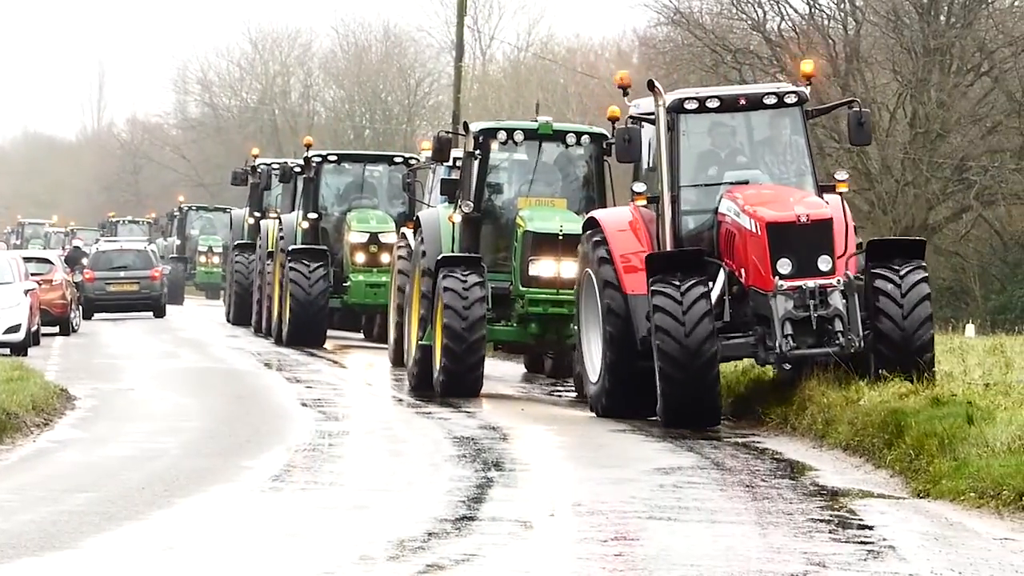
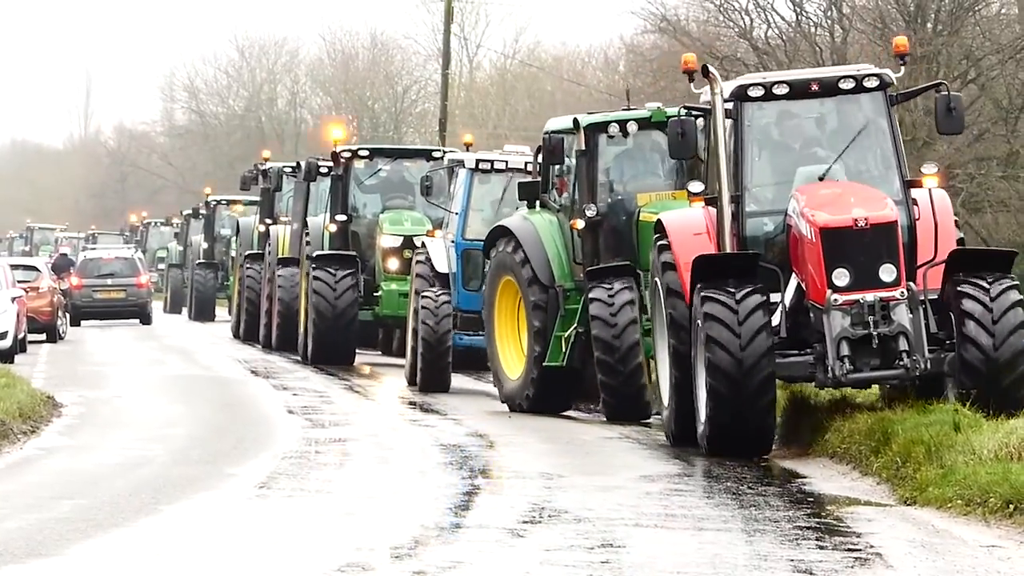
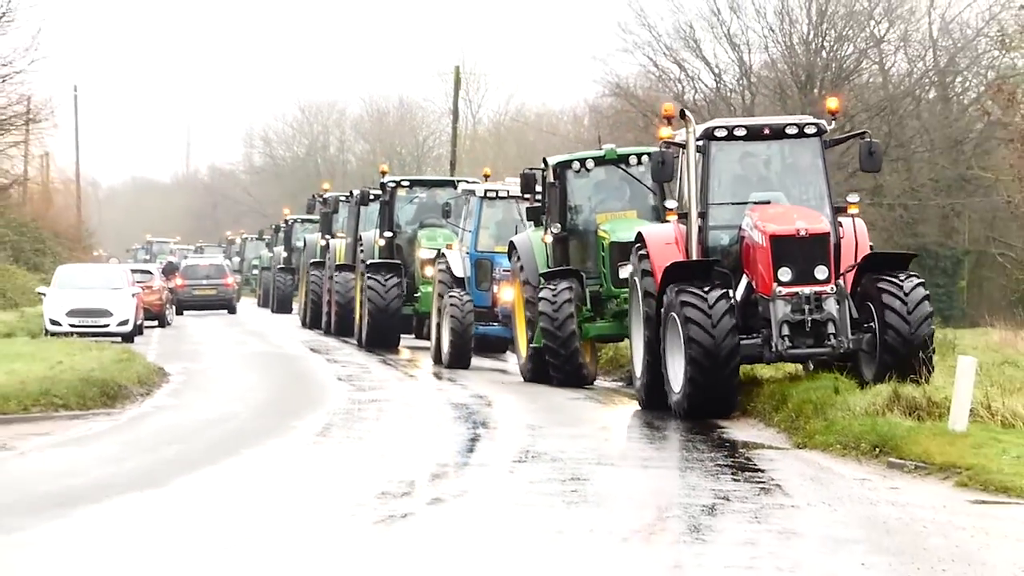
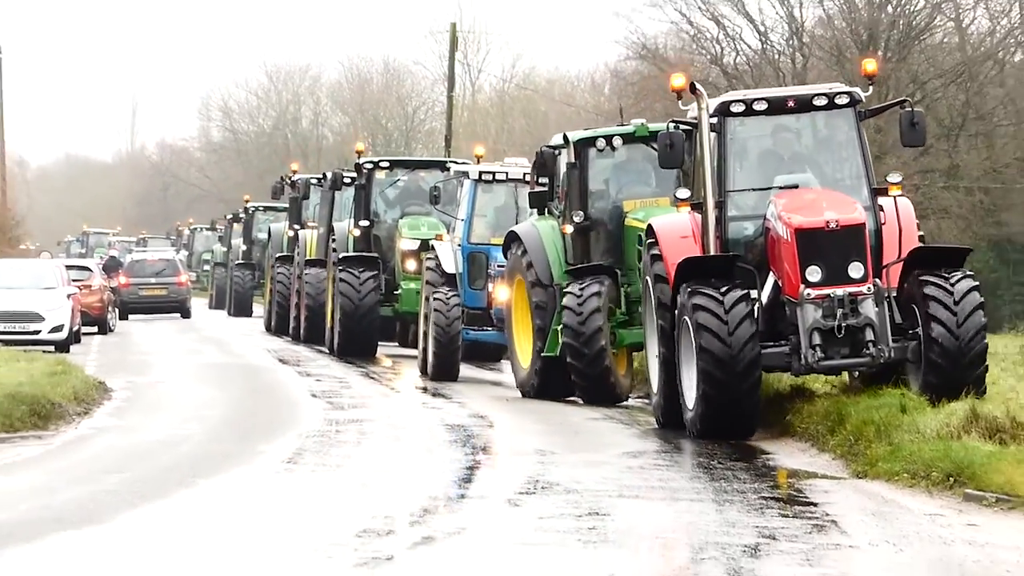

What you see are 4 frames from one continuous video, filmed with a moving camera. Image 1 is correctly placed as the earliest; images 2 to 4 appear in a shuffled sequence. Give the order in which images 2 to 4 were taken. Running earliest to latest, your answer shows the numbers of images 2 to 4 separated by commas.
2, 4, 3
